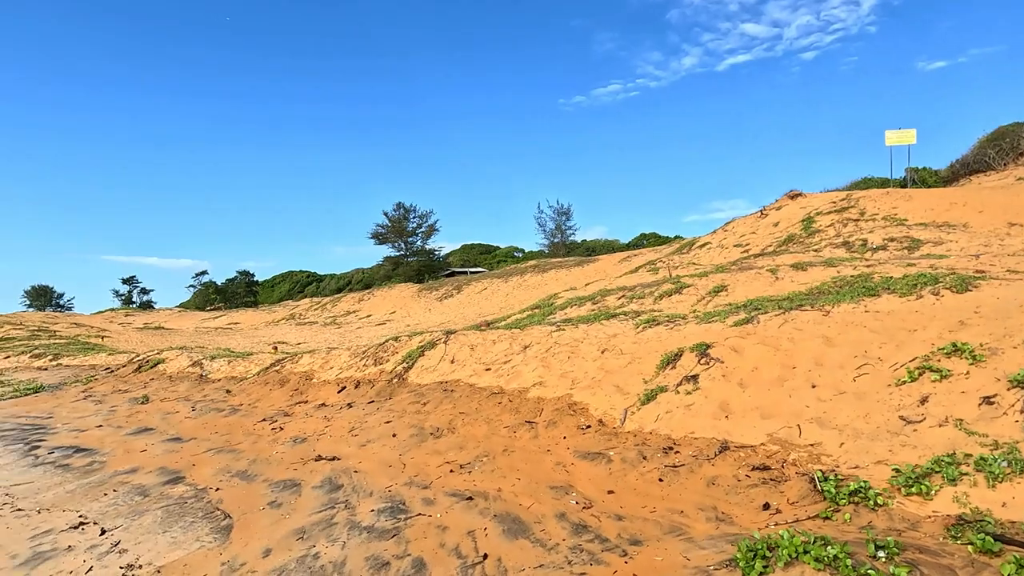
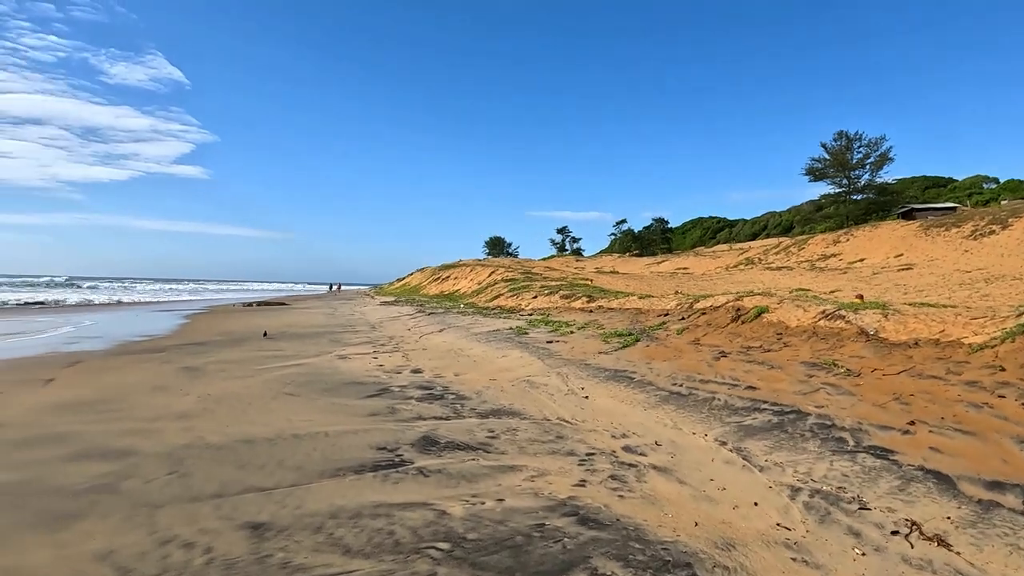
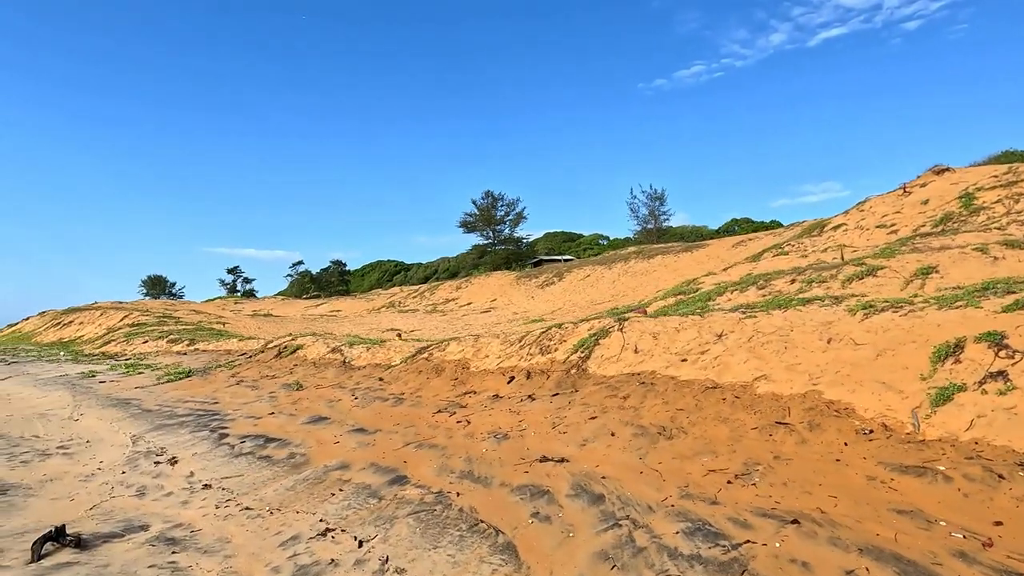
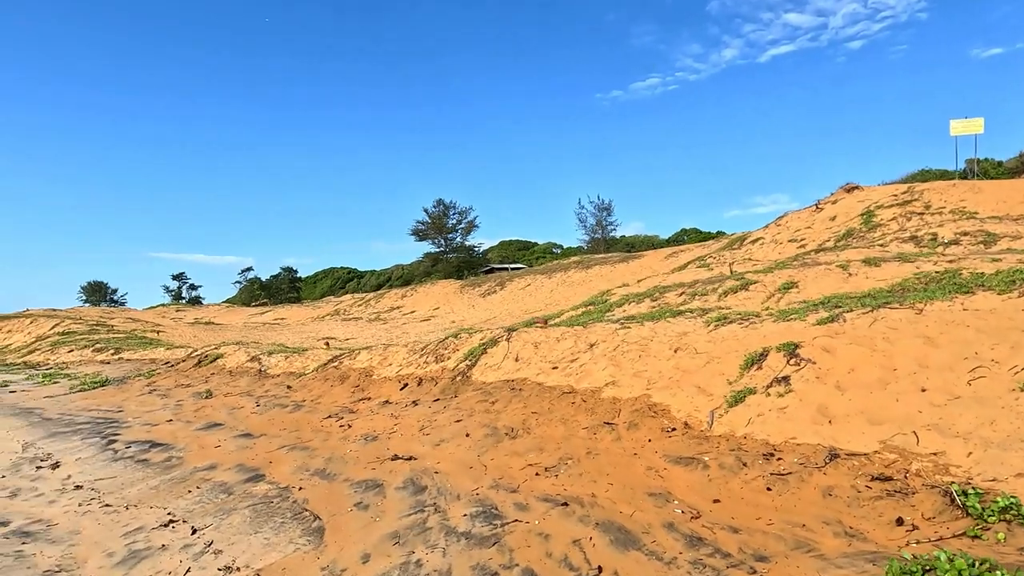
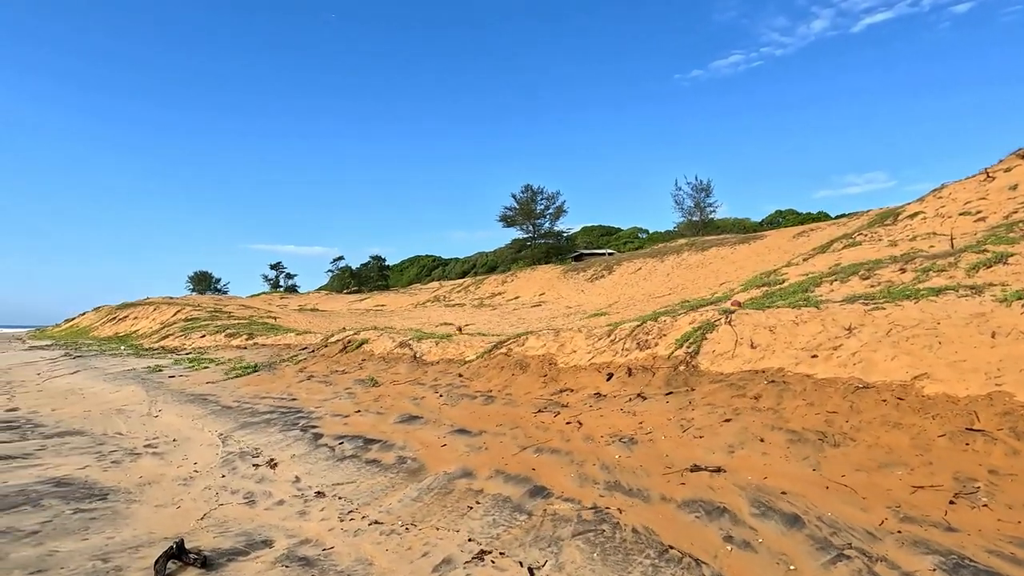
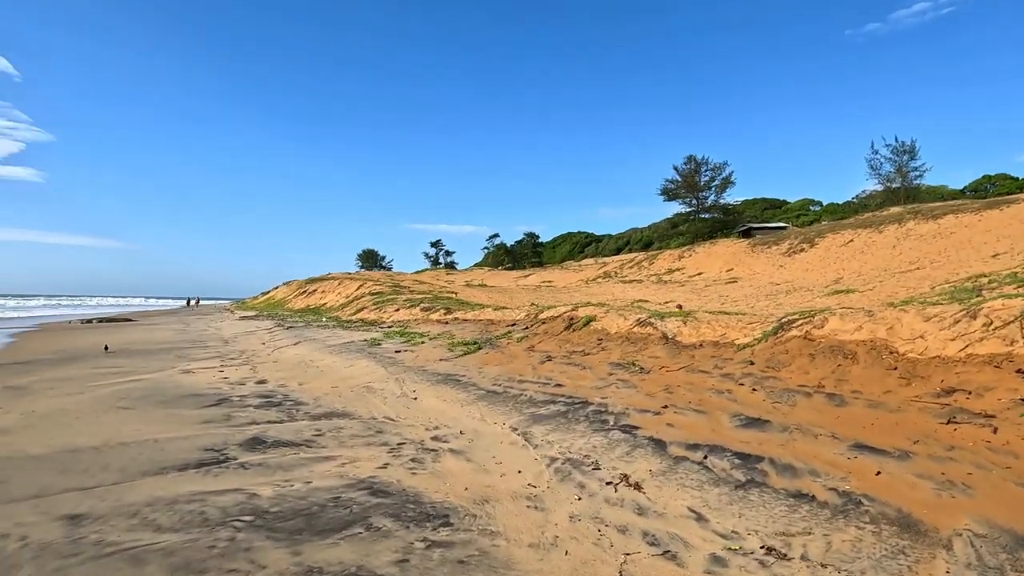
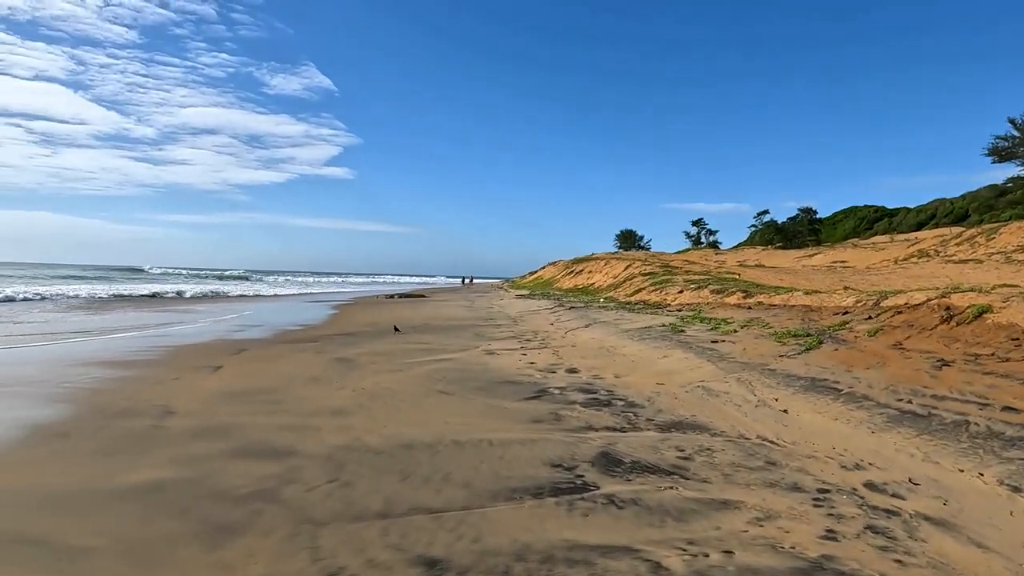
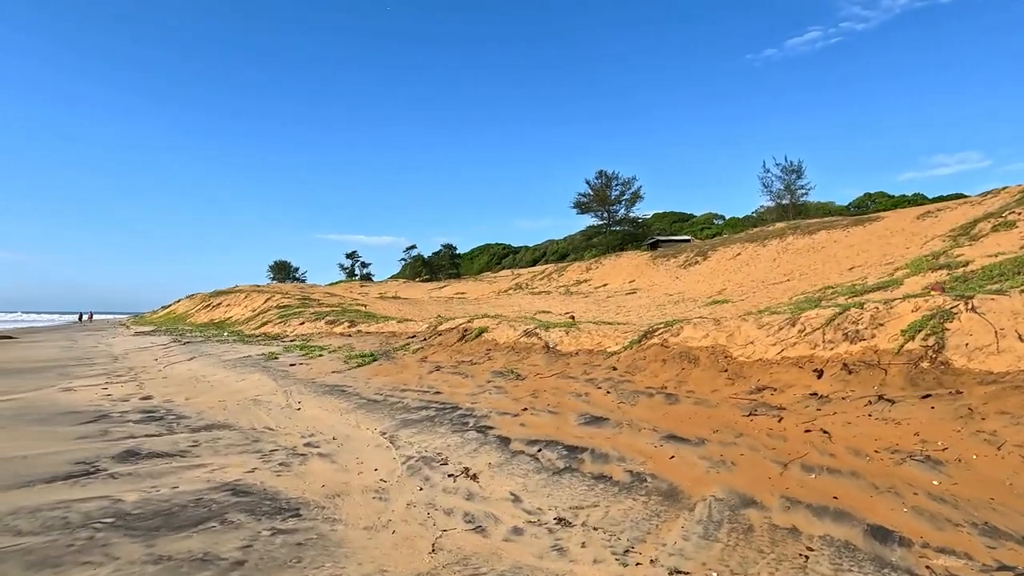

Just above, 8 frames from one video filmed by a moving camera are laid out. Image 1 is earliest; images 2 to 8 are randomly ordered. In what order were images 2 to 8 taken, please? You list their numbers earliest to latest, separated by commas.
4, 3, 5, 8, 6, 2, 7
